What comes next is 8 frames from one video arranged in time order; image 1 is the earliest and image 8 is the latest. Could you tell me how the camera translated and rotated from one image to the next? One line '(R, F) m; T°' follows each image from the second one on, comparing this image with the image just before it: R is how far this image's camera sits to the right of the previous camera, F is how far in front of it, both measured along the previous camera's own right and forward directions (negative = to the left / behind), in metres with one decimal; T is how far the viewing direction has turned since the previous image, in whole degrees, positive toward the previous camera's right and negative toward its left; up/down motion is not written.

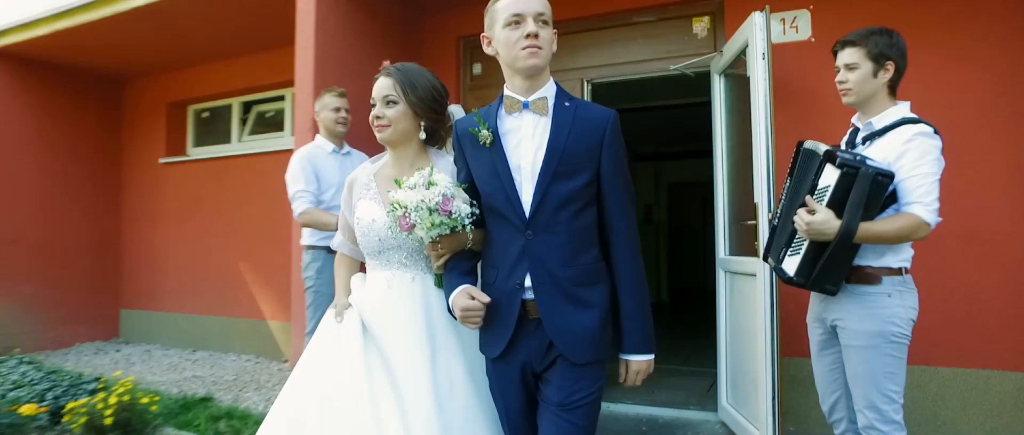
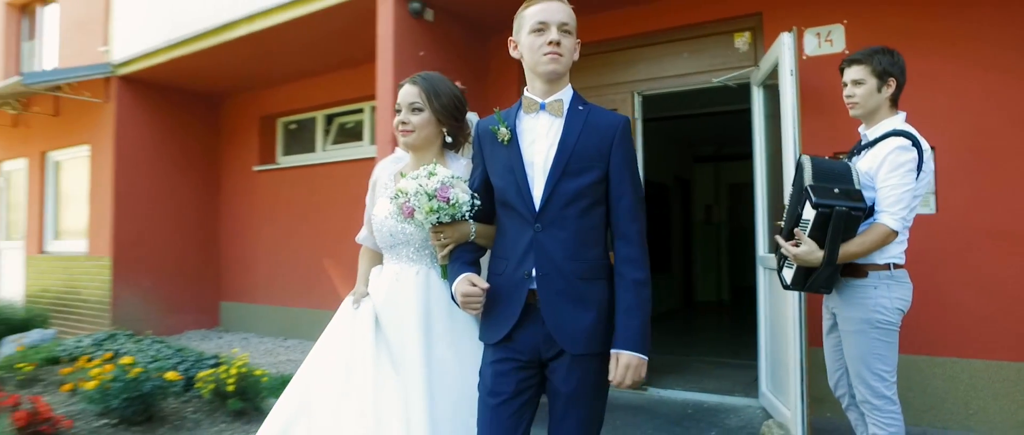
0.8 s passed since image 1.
(+0.1, -0.4) m; -6°
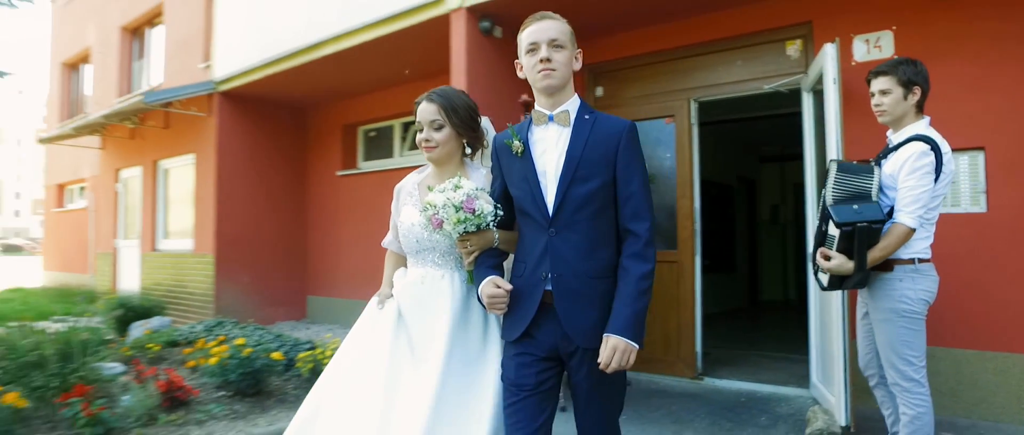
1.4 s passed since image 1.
(0.0, -0.4) m; -6°
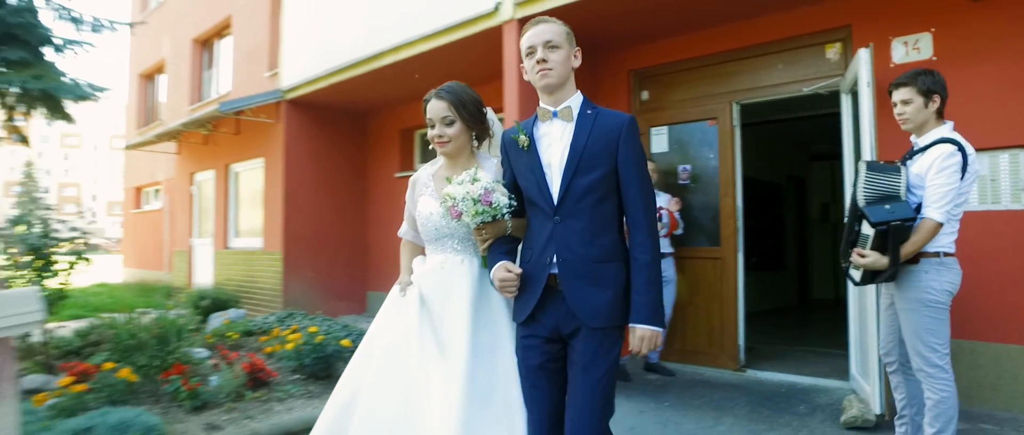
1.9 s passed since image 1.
(0.0, -0.3) m; -4°
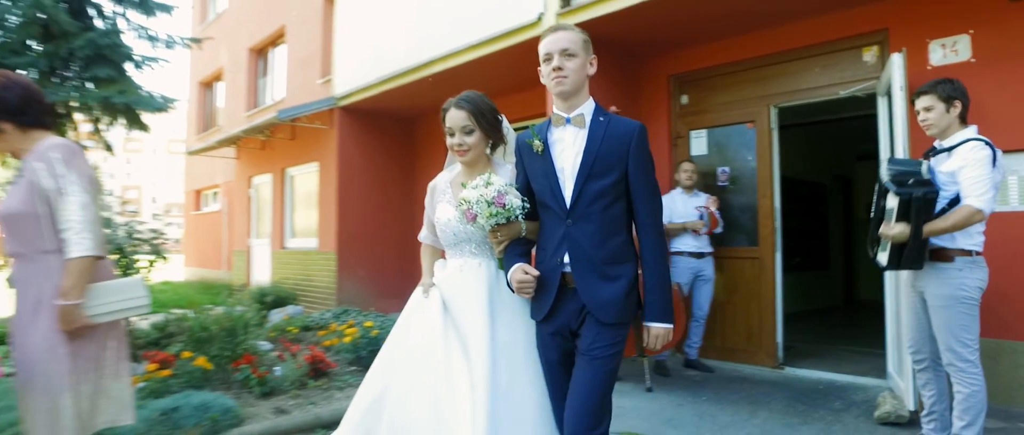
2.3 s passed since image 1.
(0.0, -0.2) m; -4°
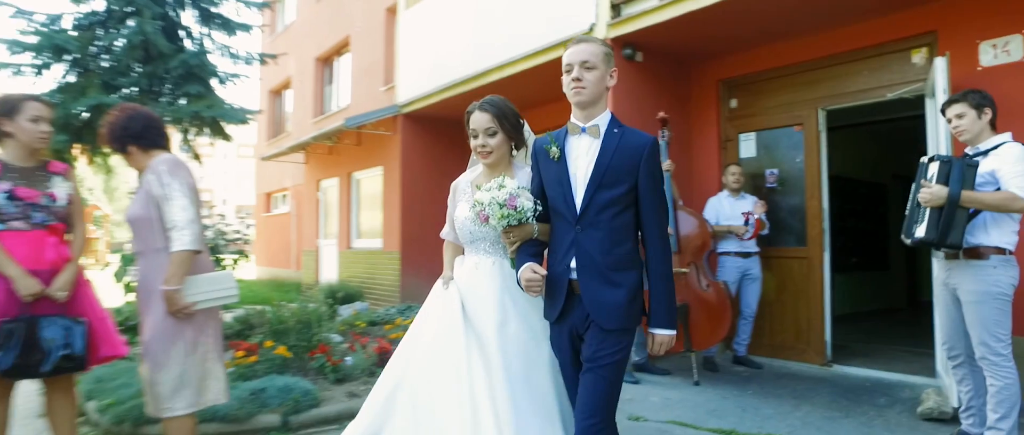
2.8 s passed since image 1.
(0.0, -0.3) m; -5°
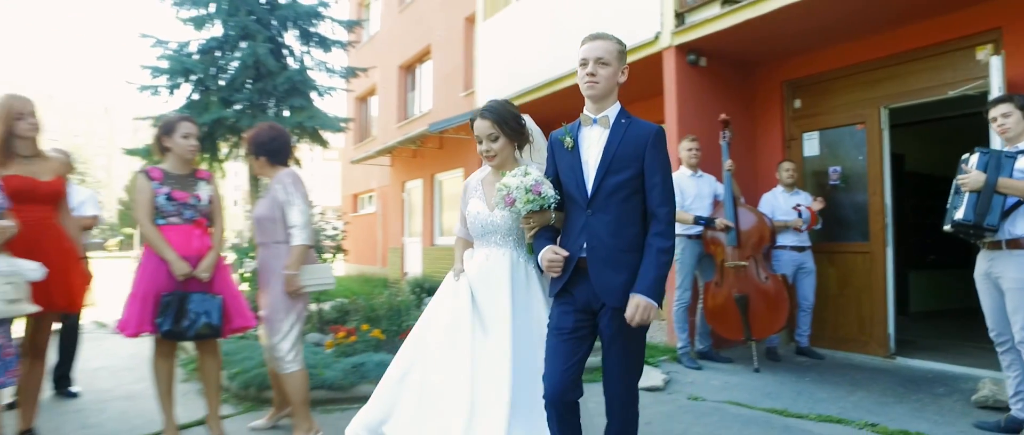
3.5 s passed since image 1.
(+0.1, -0.4) m; -7°
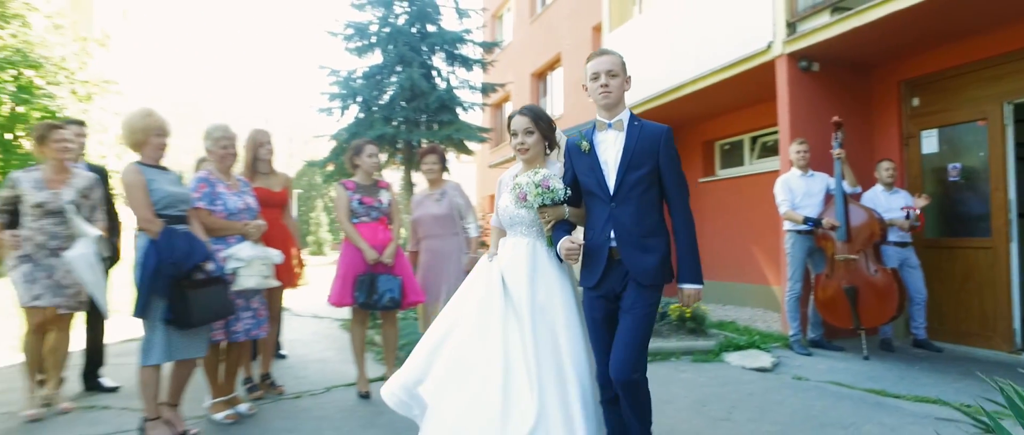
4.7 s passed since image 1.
(+0.1, -0.7) m; -11°
